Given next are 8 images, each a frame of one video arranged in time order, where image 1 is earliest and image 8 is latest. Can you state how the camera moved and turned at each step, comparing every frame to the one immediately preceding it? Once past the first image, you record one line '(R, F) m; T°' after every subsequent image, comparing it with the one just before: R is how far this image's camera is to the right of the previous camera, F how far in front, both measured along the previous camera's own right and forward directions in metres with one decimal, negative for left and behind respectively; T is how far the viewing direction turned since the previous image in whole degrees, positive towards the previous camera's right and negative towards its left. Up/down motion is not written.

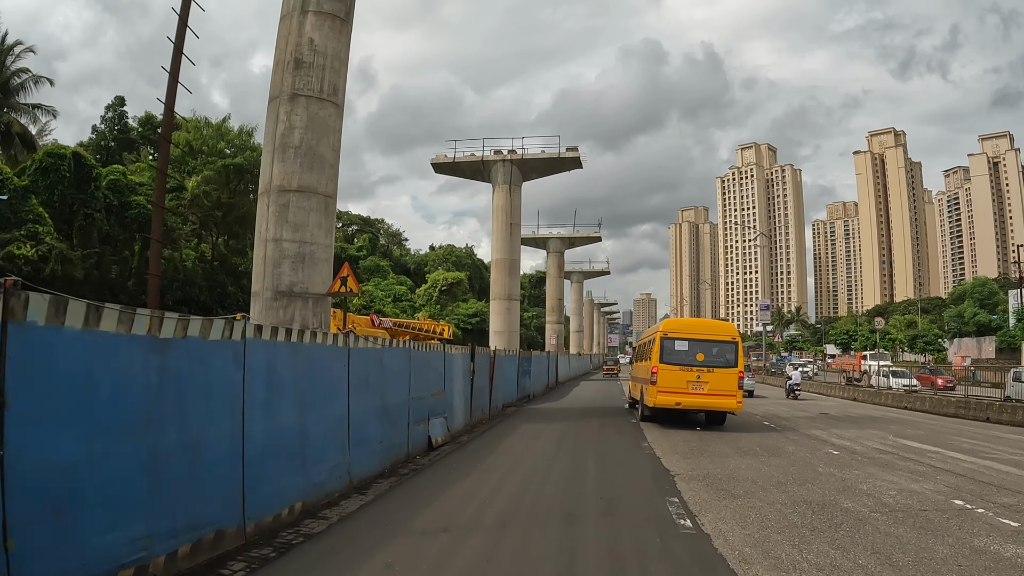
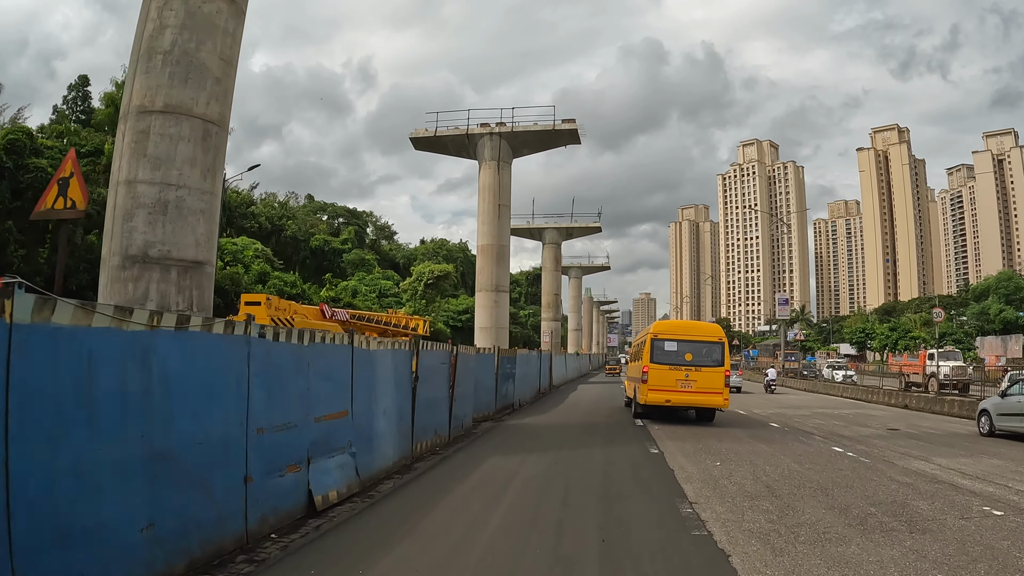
(+0.5, +4.0) m; 0°
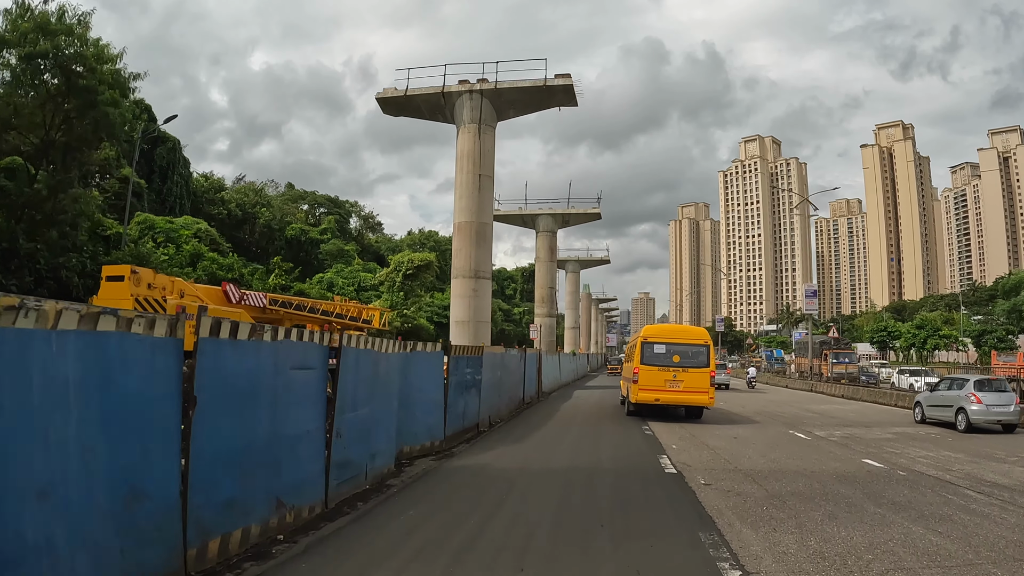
(+0.6, +4.4) m; 0°
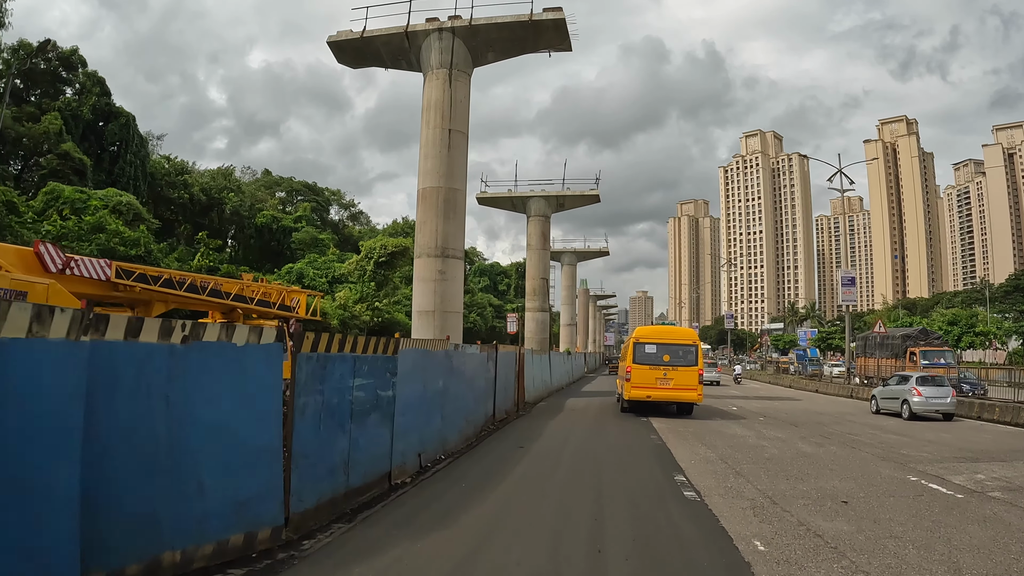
(+0.6, +4.3) m; 0°
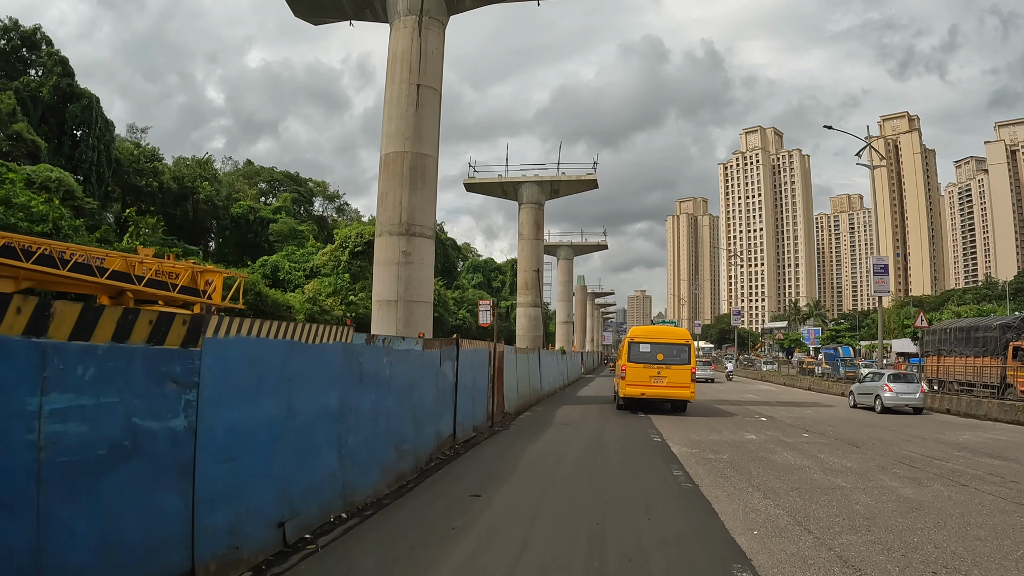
(+0.4, +2.8) m; 0°
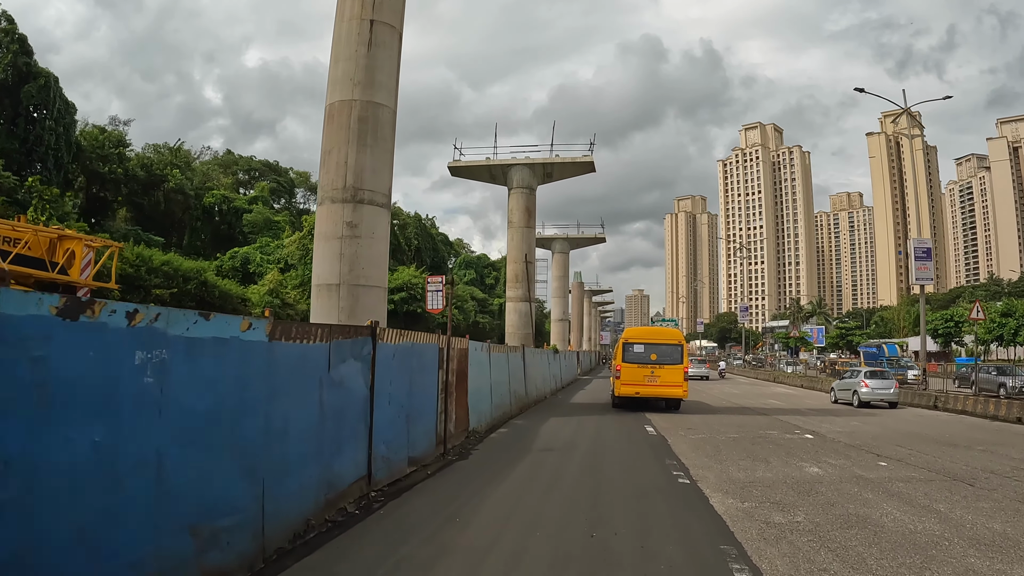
(+0.4, +2.7) m; 0°
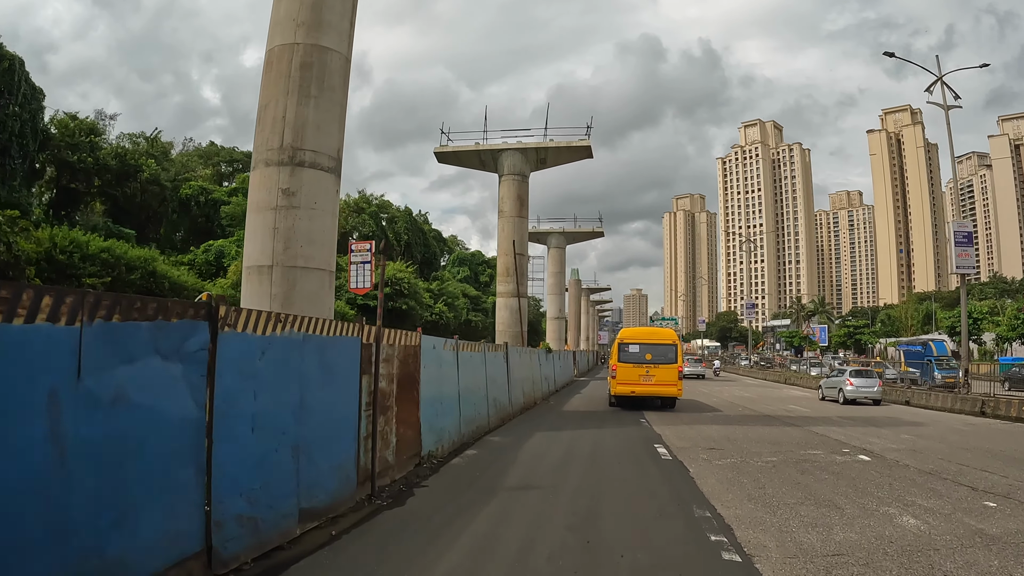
(+0.3, +2.0) m; 0°
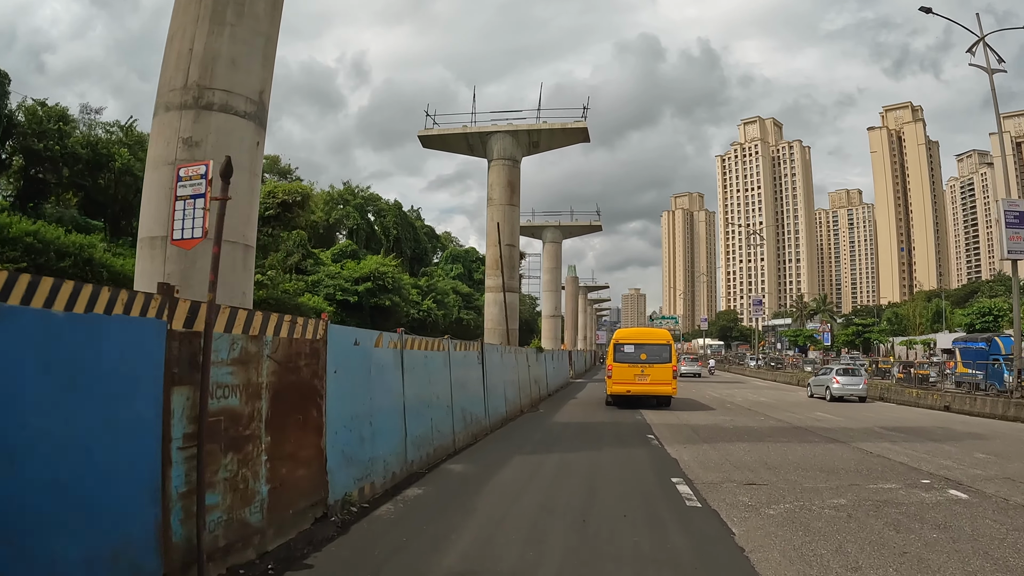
(+0.3, +1.9) m; 0°
